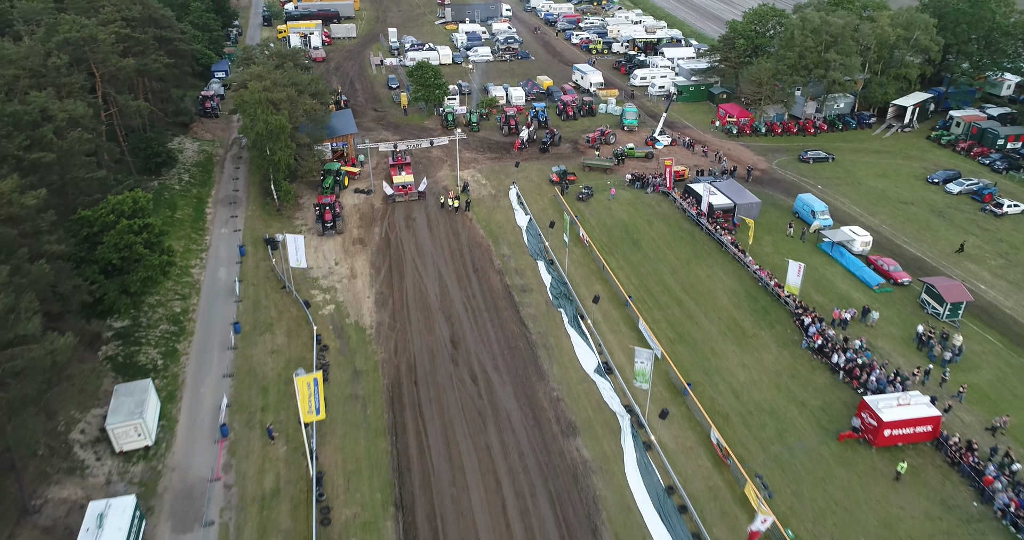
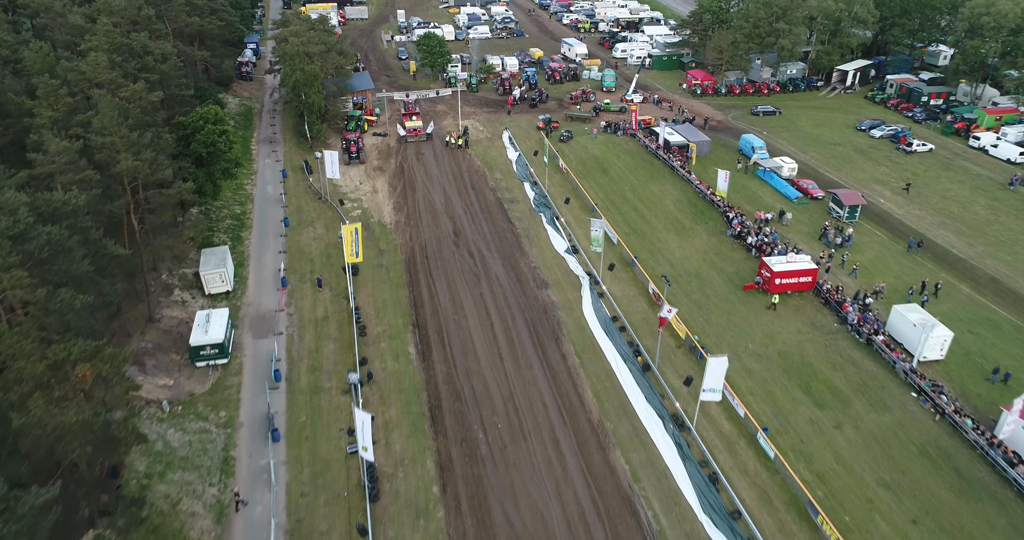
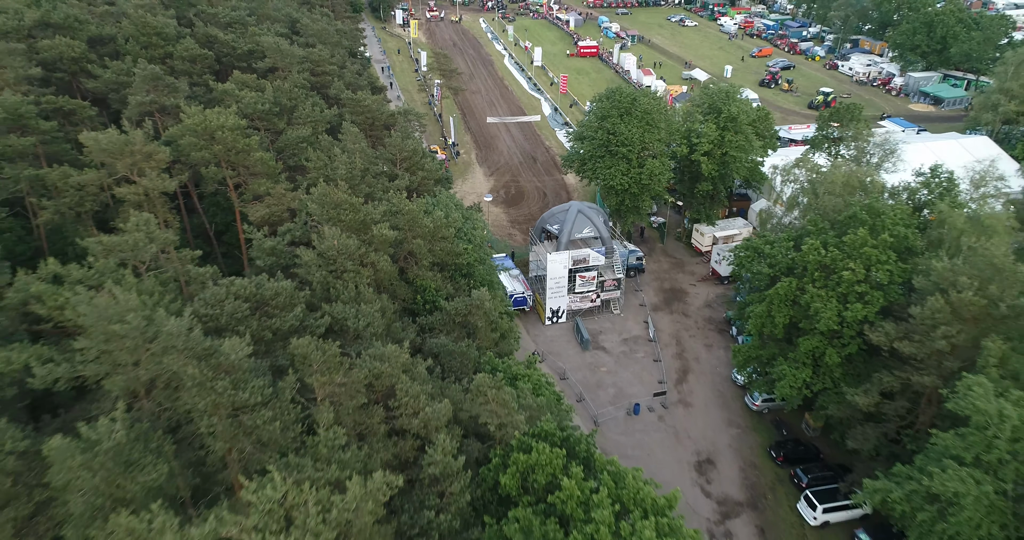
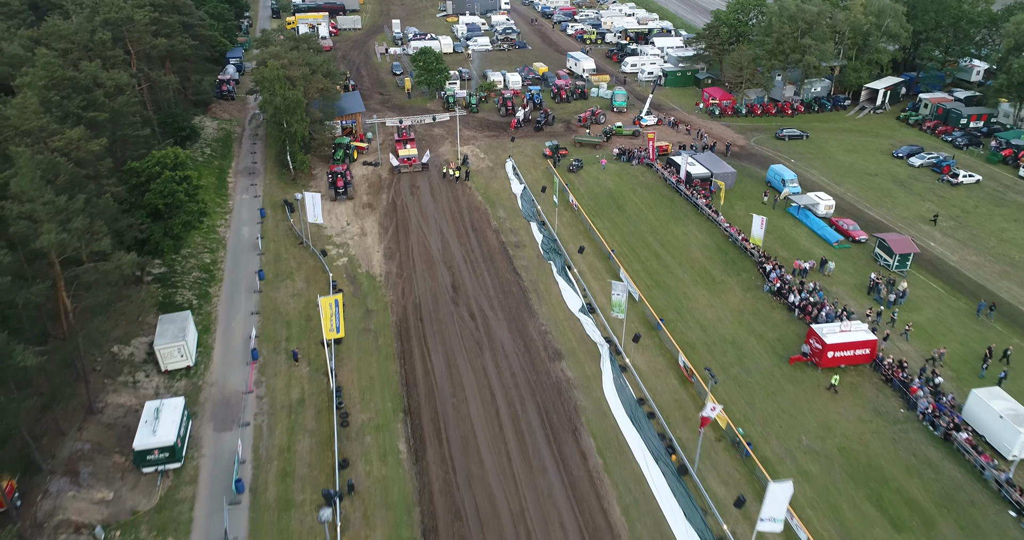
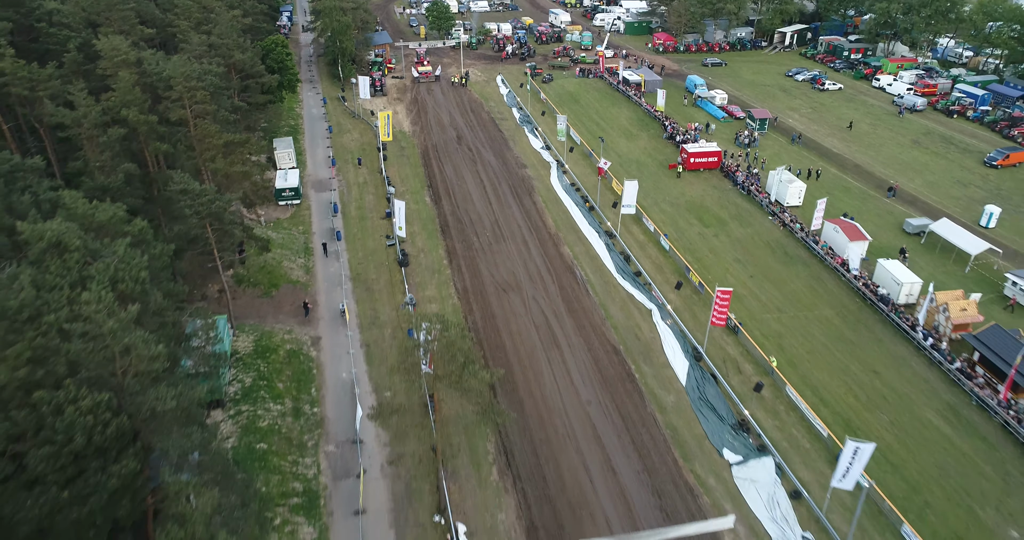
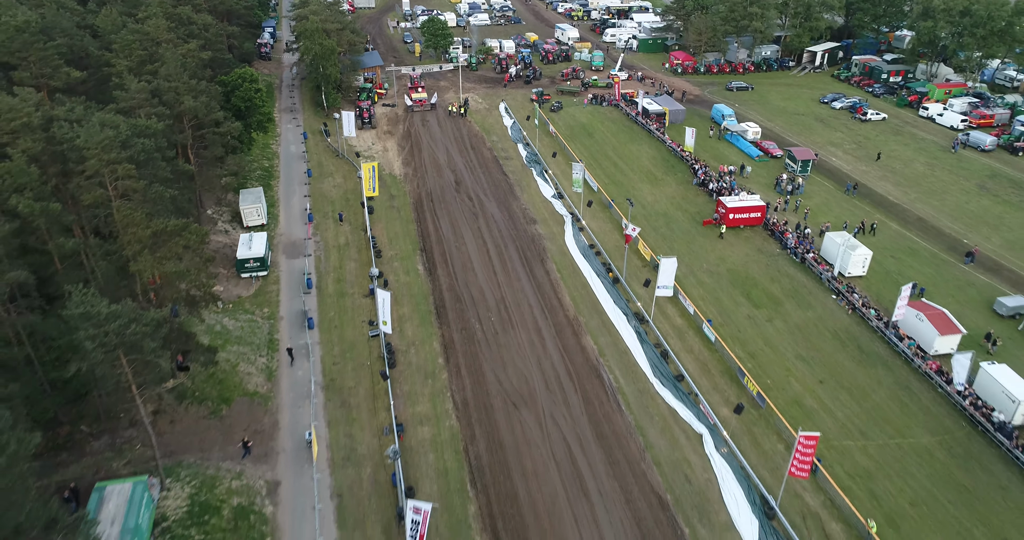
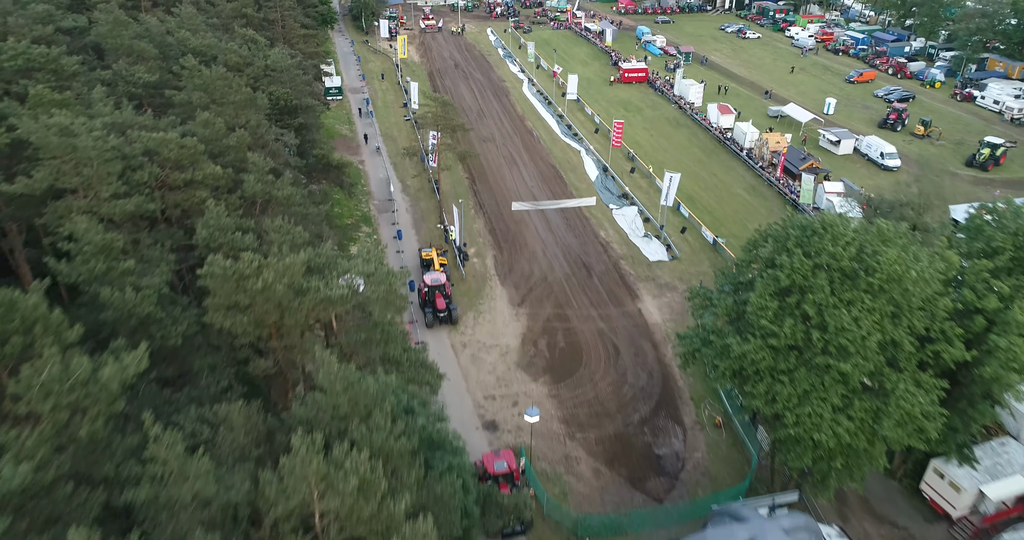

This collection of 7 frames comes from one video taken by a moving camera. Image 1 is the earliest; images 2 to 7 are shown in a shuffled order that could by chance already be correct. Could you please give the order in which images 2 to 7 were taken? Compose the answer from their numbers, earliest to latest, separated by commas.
4, 2, 6, 5, 7, 3
